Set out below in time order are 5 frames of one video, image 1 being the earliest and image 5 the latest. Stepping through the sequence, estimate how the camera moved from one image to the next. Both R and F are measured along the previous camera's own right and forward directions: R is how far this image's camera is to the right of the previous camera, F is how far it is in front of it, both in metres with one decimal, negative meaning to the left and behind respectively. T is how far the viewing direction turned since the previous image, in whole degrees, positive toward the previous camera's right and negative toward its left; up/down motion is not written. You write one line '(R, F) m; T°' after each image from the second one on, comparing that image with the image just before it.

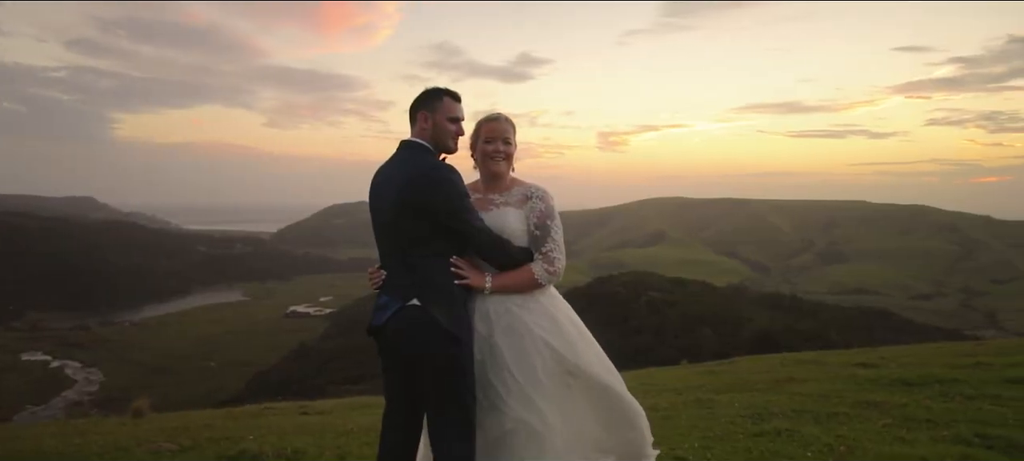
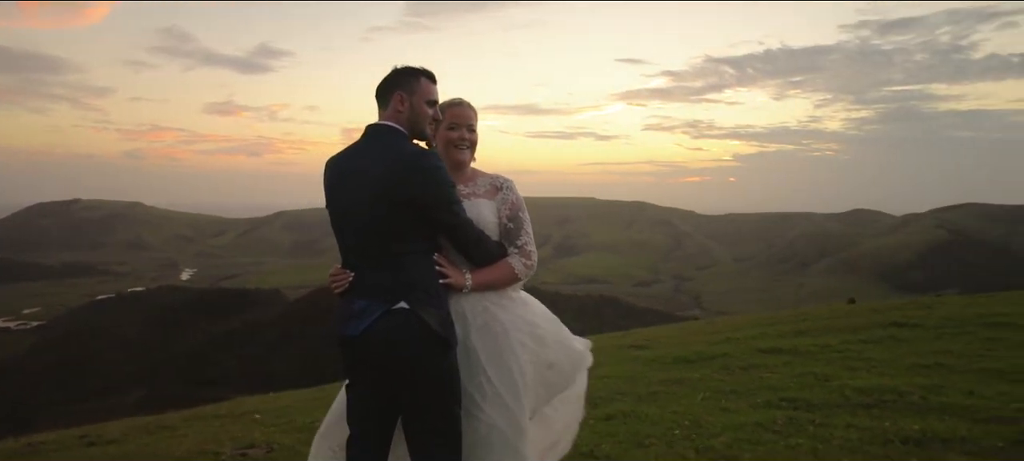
(+0.1, +0.3) m; +1°
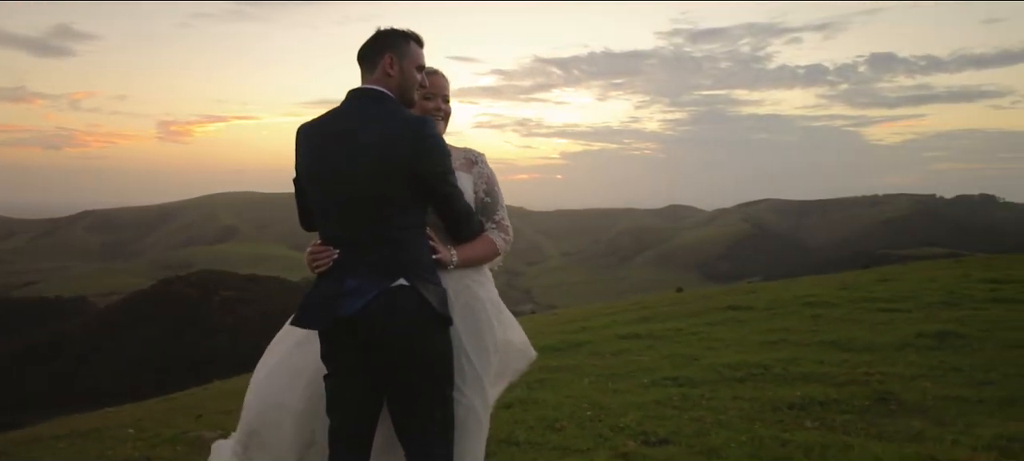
(-1.0, +0.3) m; +13°
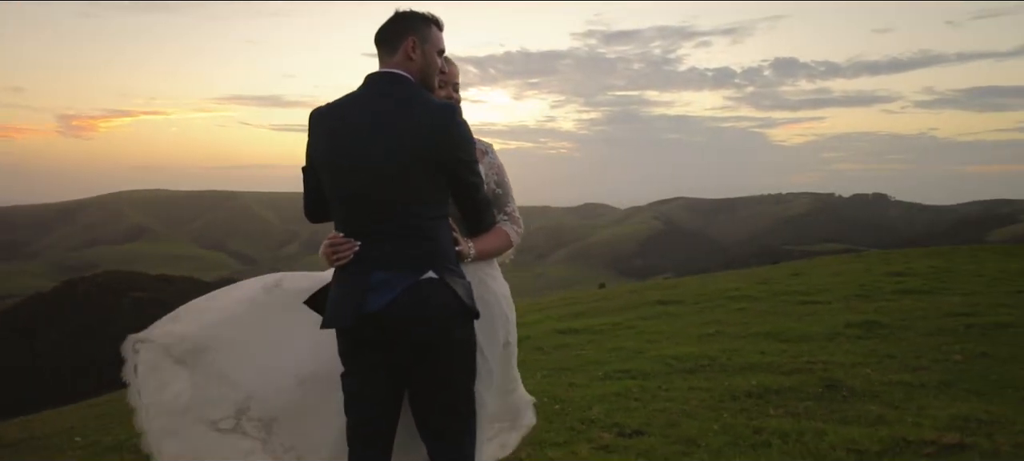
(-0.7, +0.2) m; +7°
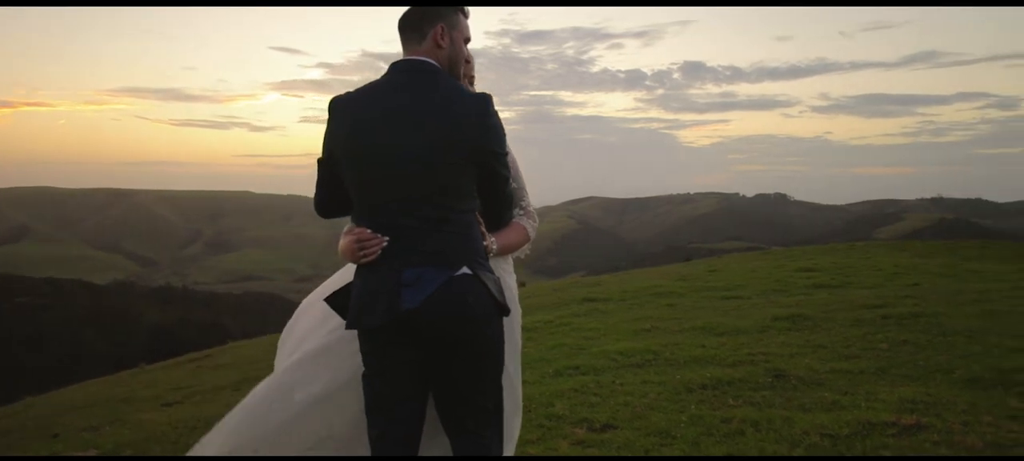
(-0.7, +0.1) m; +7°
